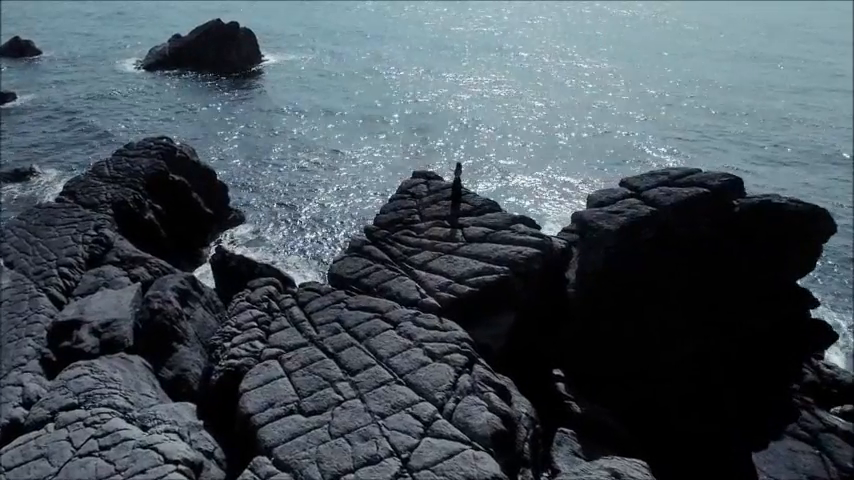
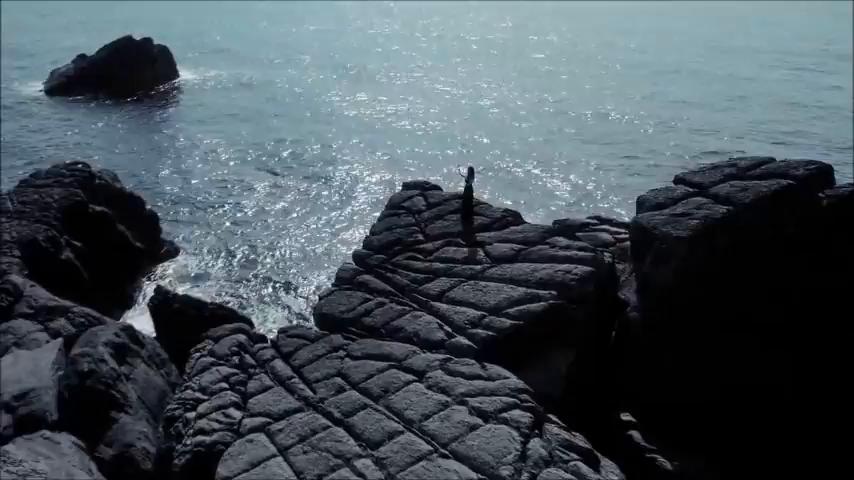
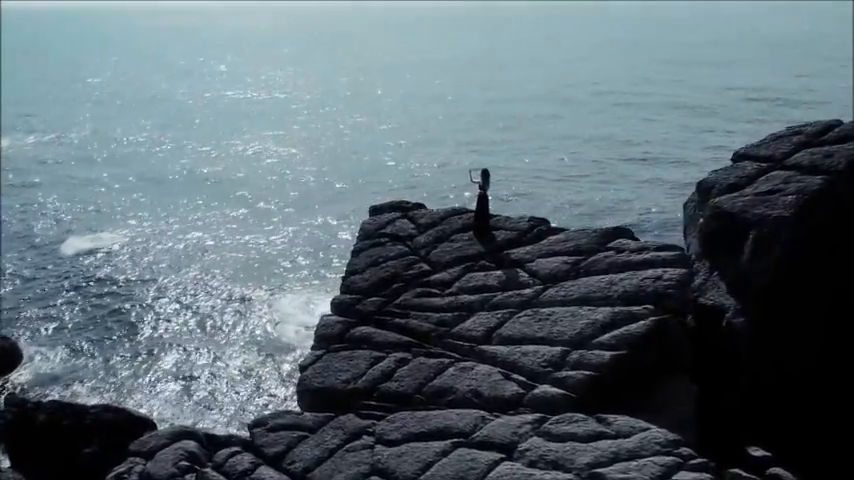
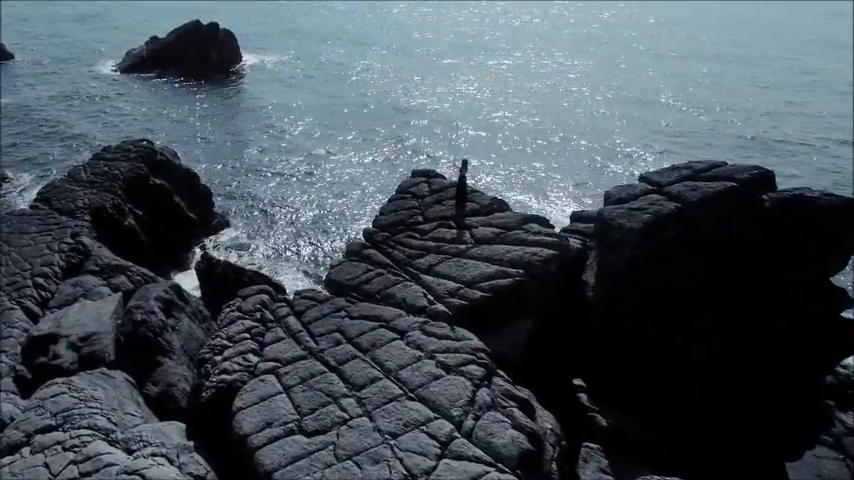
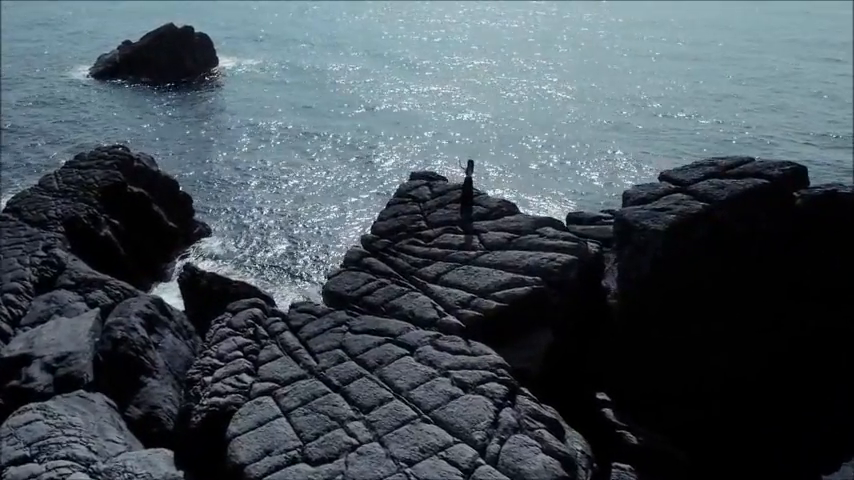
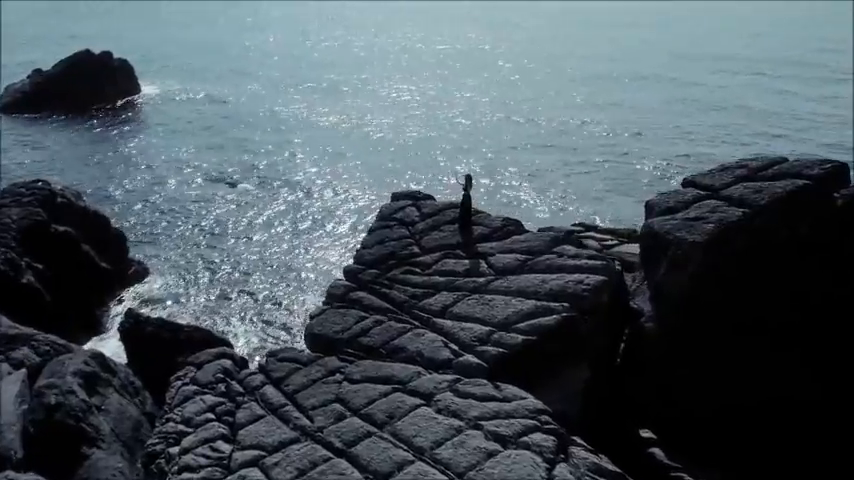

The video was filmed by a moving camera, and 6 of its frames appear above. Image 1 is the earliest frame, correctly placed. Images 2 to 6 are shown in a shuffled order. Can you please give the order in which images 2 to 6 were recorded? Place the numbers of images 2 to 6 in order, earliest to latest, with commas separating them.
4, 5, 2, 6, 3
